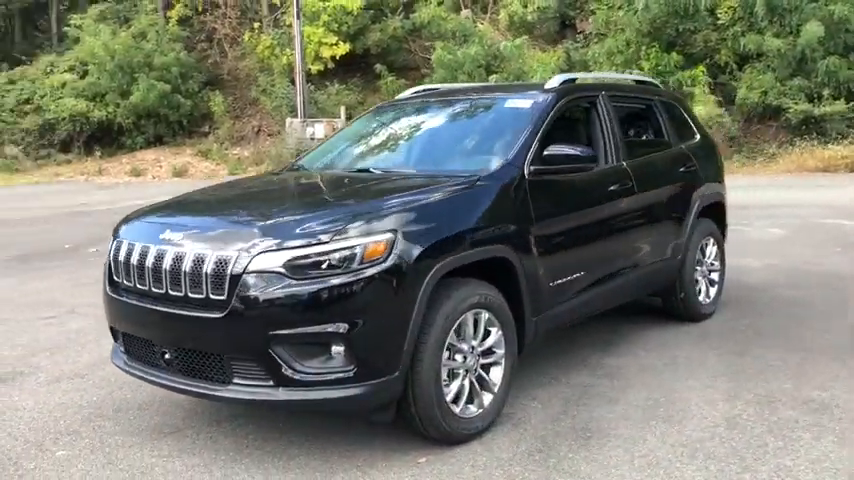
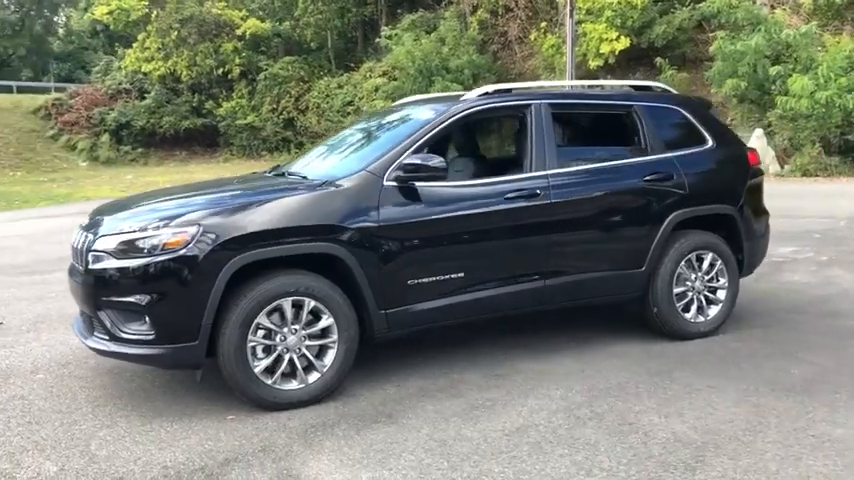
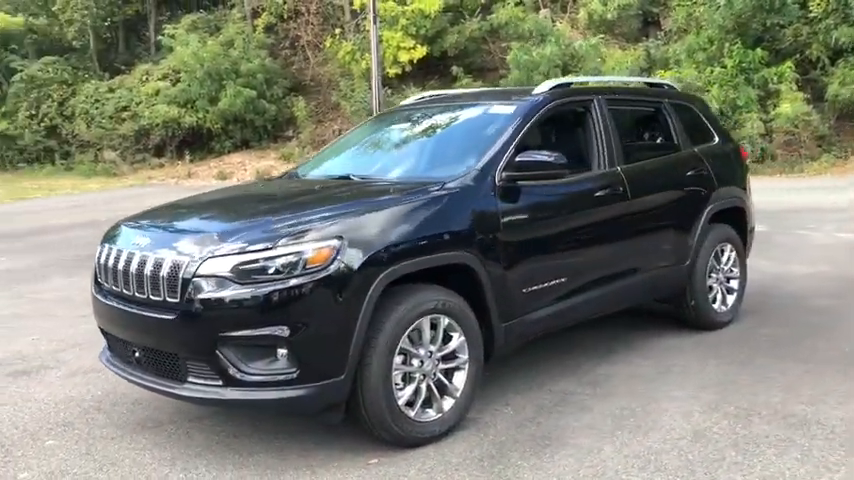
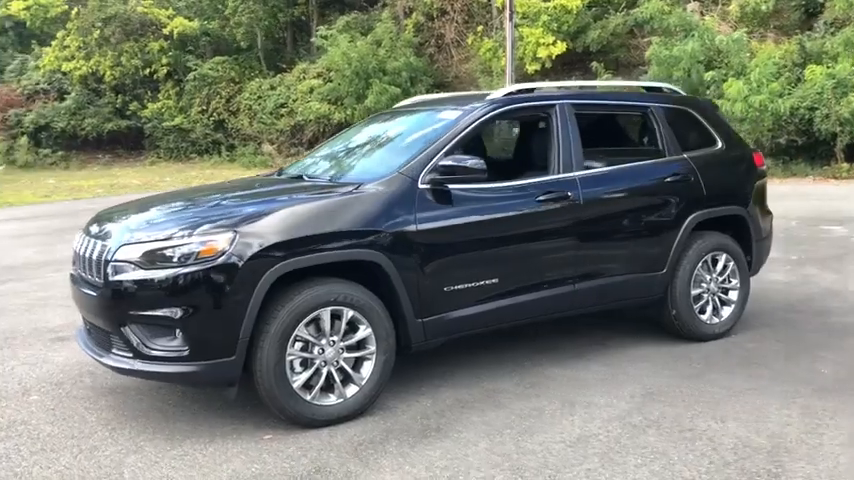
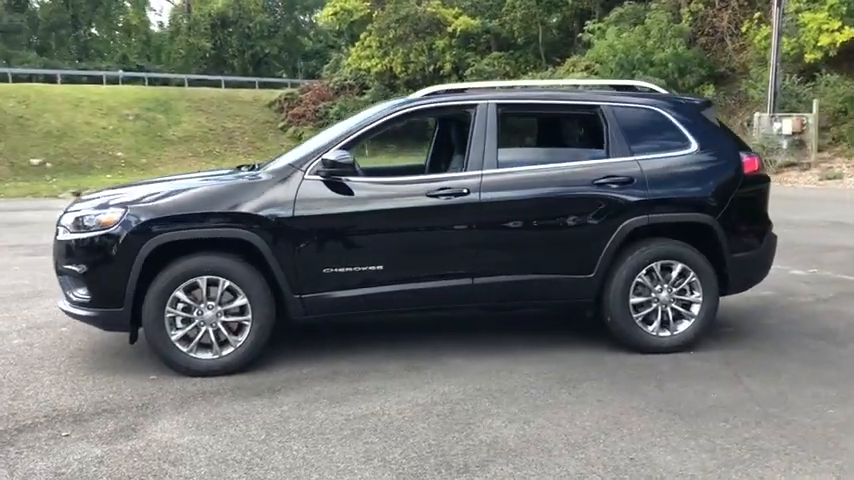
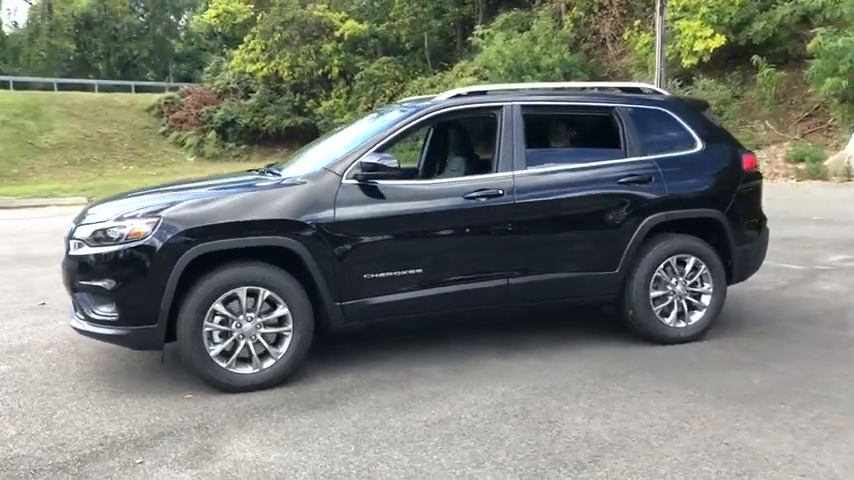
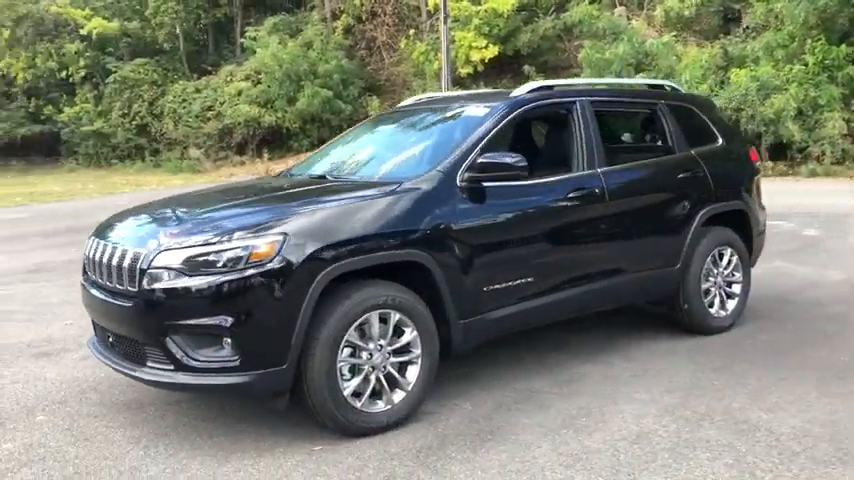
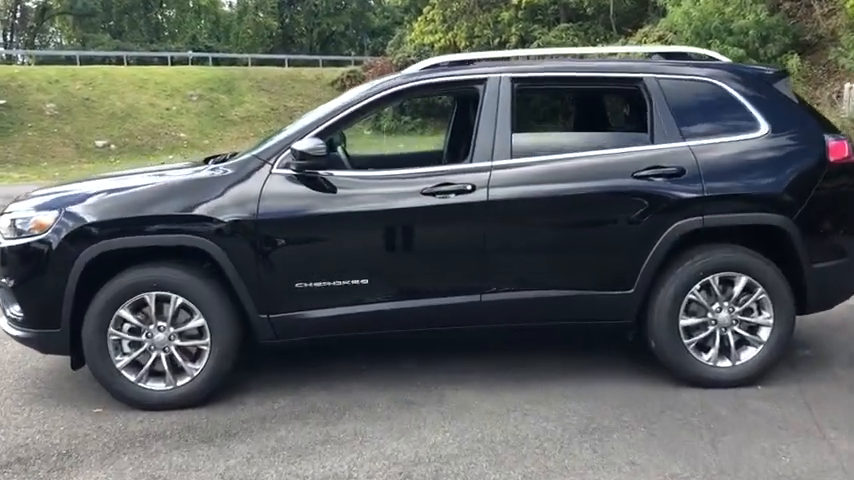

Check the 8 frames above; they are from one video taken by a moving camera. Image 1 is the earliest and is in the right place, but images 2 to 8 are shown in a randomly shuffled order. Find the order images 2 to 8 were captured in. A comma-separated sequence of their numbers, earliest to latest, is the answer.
3, 7, 4, 2, 6, 5, 8
